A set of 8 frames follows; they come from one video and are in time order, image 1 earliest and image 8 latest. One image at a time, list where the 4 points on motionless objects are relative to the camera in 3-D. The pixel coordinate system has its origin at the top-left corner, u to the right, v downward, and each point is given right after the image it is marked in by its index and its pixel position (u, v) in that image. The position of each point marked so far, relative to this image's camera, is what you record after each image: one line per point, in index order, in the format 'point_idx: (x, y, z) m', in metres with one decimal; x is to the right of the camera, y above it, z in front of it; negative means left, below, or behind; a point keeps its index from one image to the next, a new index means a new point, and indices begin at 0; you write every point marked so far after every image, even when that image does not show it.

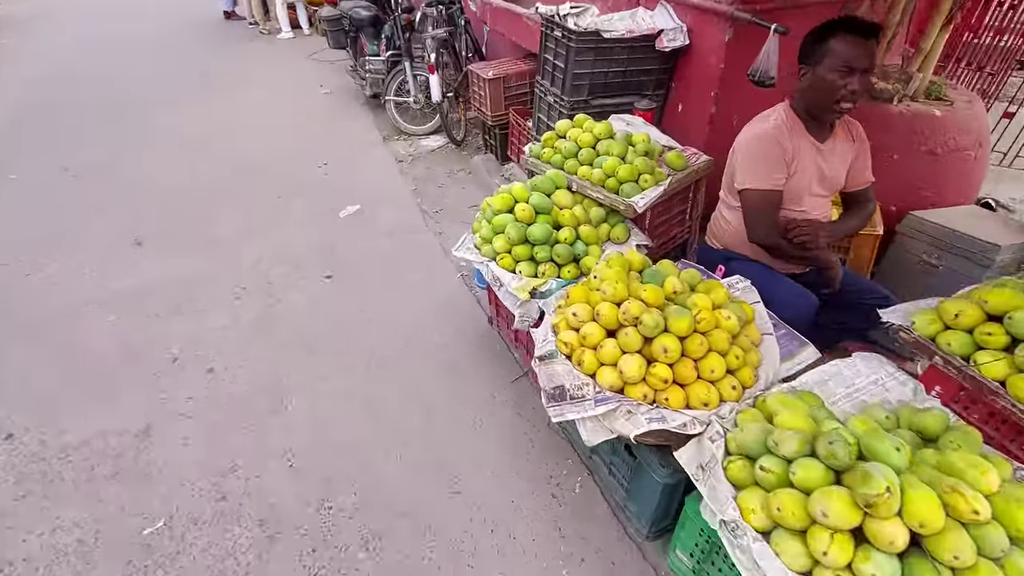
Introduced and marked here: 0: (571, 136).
0: (+0.3, +0.7, +2.3) m
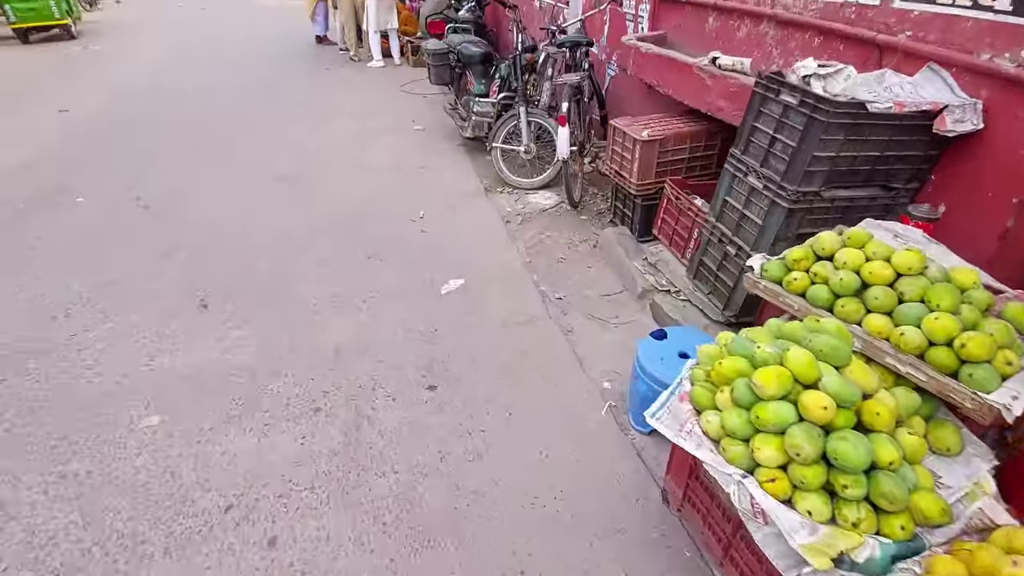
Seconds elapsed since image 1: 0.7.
0: (+1.0, +0.1, +1.5) m
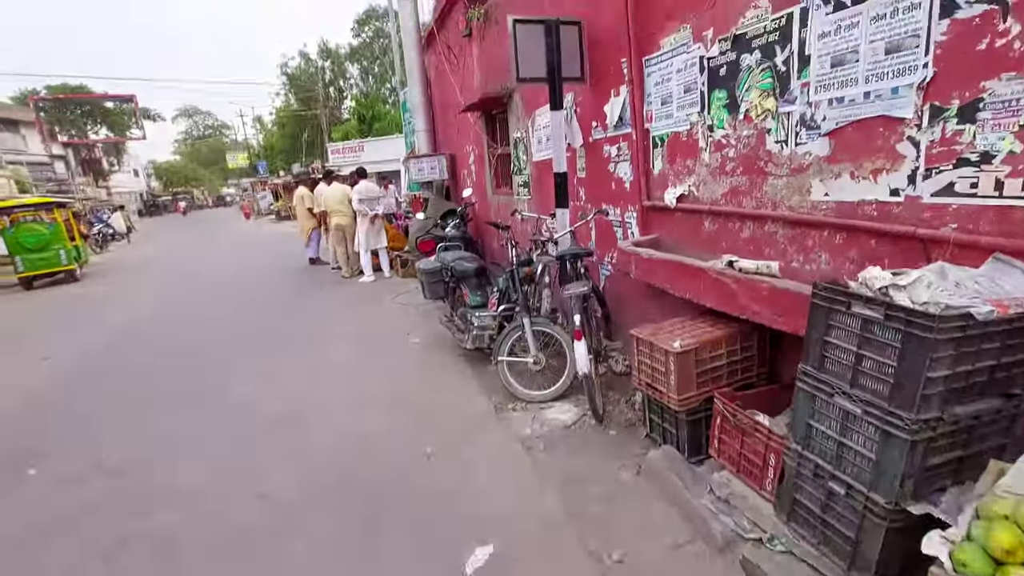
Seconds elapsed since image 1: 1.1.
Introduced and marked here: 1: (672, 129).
0: (+1.2, -0.5, +1.0) m
1: (+1.2, +1.1, +3.7) m
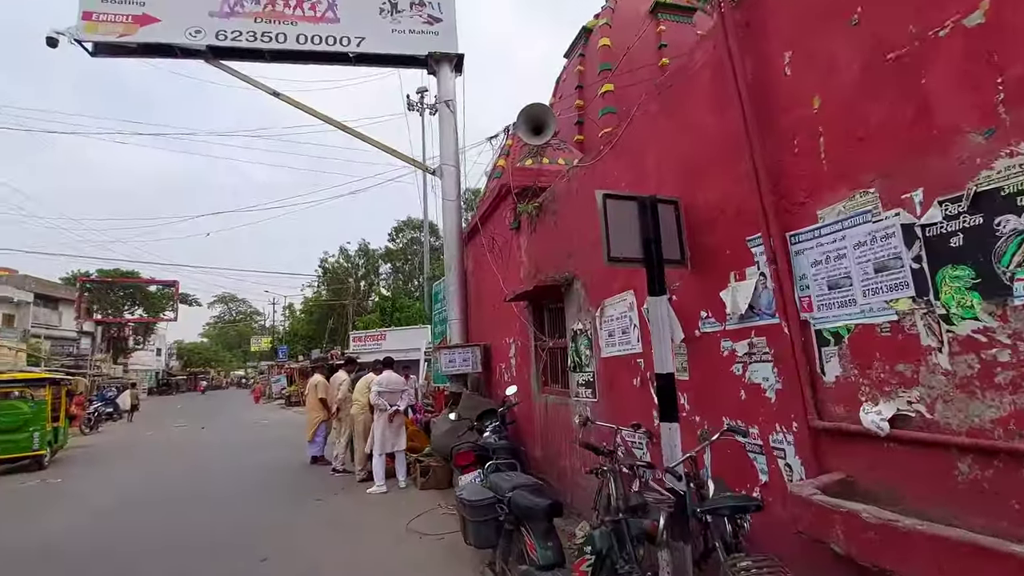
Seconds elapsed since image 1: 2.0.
0: (+1.7, -0.8, -0.5) m
1: (+1.8, -0.2, +2.6) m
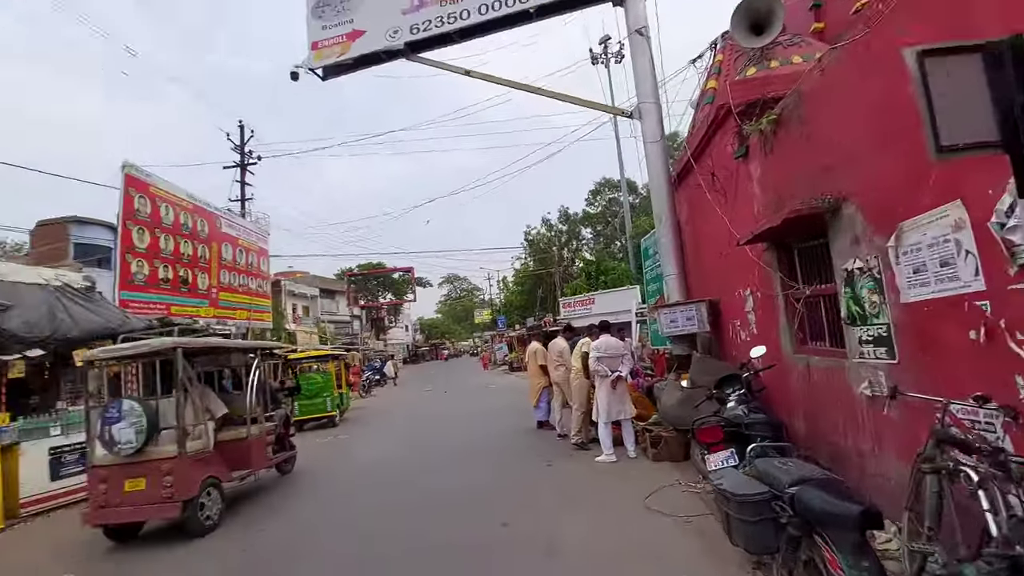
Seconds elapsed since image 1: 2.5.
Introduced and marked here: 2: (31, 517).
0: (+1.4, -0.6, -1.7) m
1: (+2.6, +0.3, +1.0) m
2: (-6.8, -3.2, +7.1) m
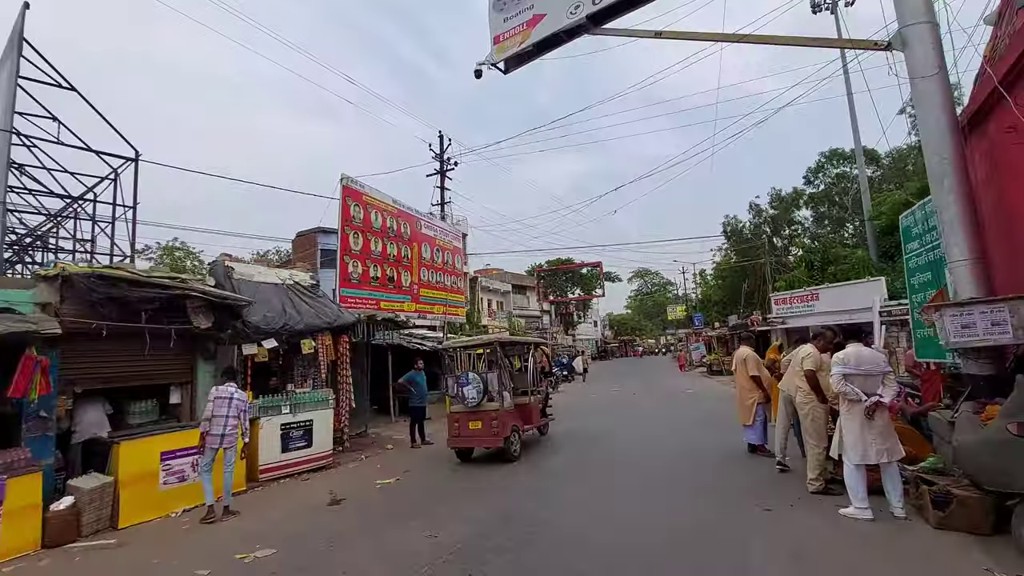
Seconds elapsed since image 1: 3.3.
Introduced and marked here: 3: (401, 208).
0: (+0.4, -0.6, -3.0) m
1: (+2.5, +0.3, -0.9) m
2: (-4.0, -3.2, +8.2) m
3: (-3.4, +2.4, +15.2) m
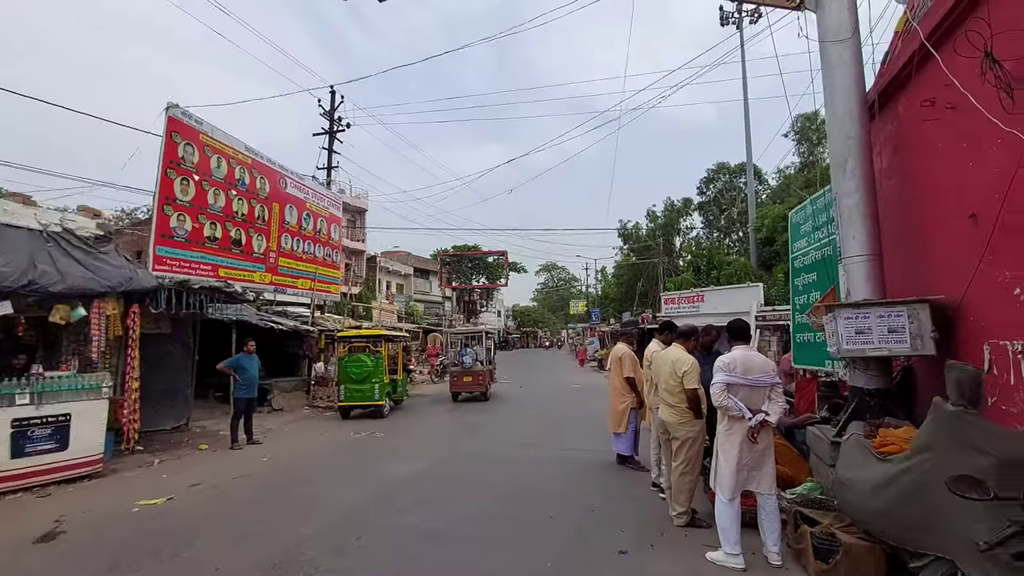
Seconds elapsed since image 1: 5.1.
0: (+0.3, -0.6, -4.5) m
1: (+2.1, +0.3, -2.0) m
2: (-6.2, -2.5, +5.9) m
3: (-6.4, +3.3, +12.7) m
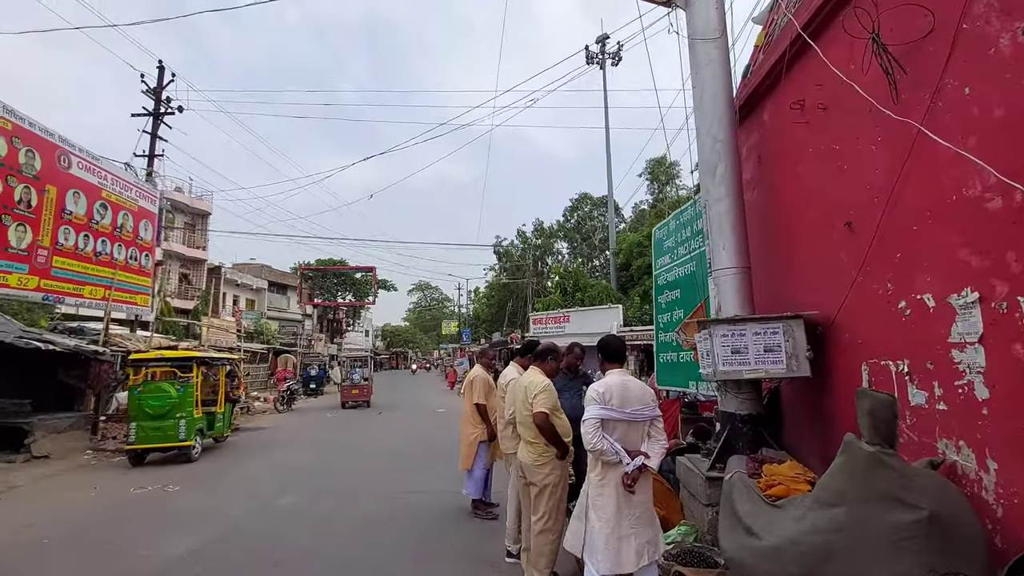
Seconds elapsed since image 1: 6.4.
0: (+1.3, -0.2, -5.4) m
1: (+2.4, +0.4, -2.6) m
2: (-7.6, -2.4, +2.9) m
3: (-9.4, +3.1, +9.8) m
